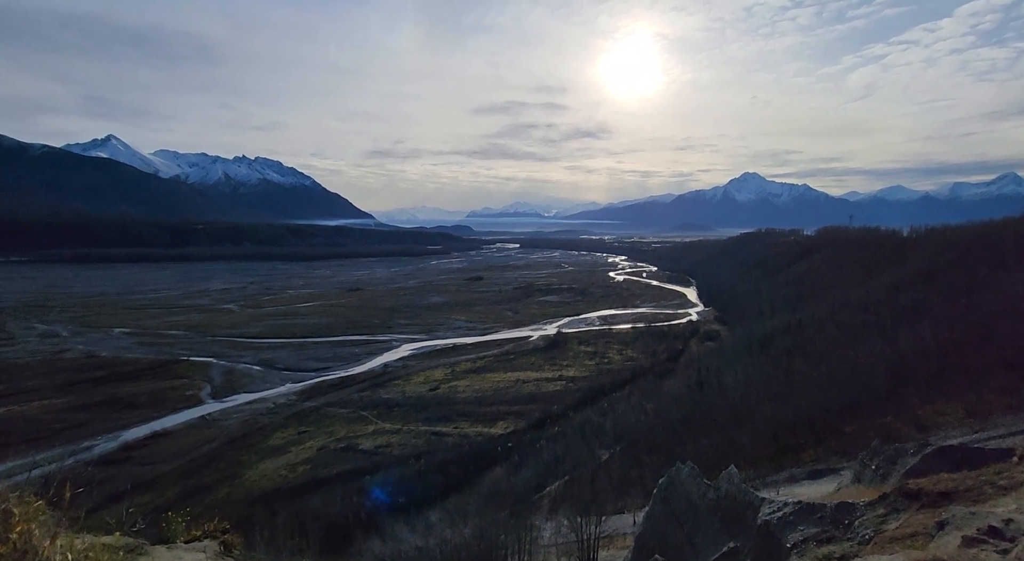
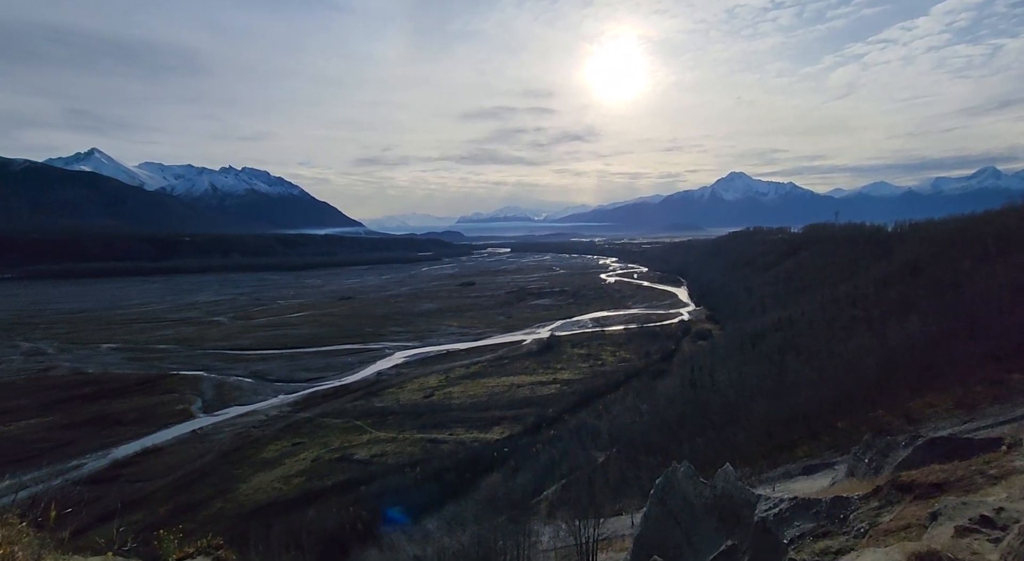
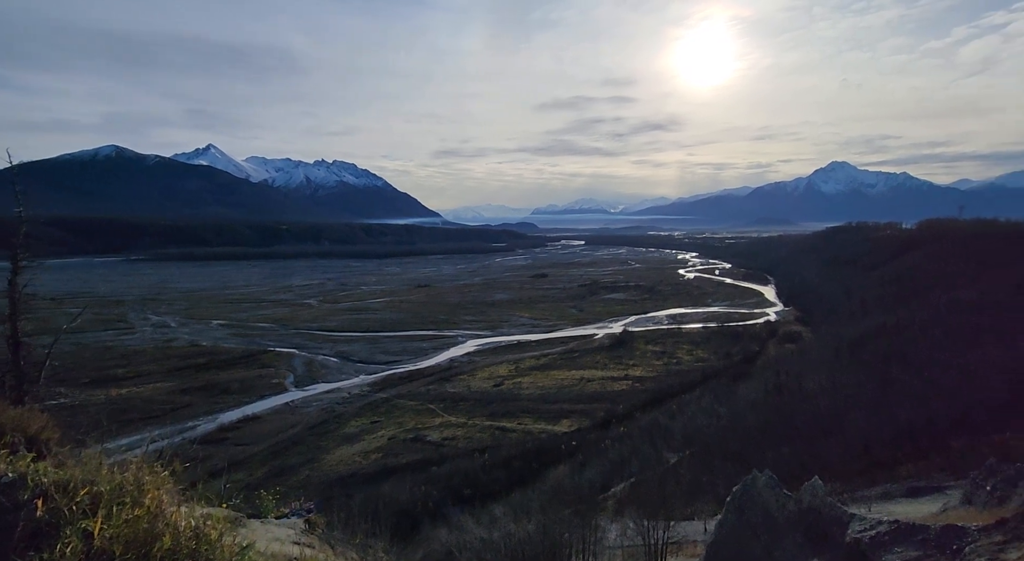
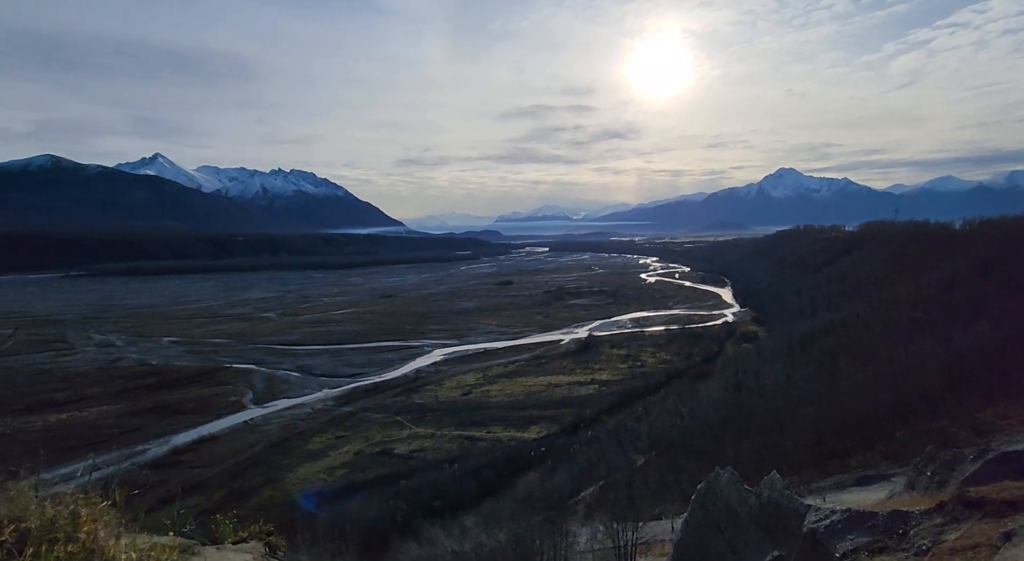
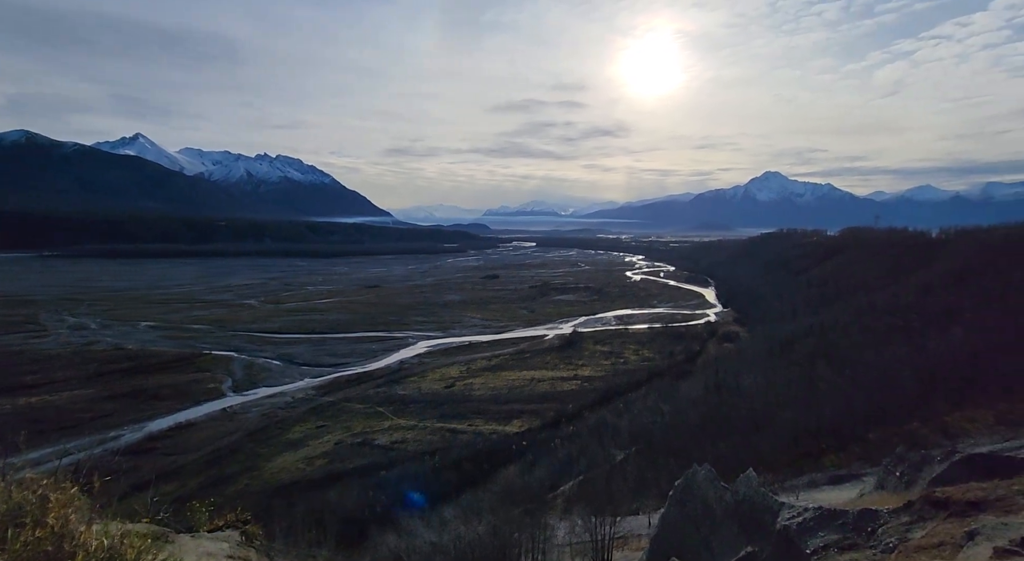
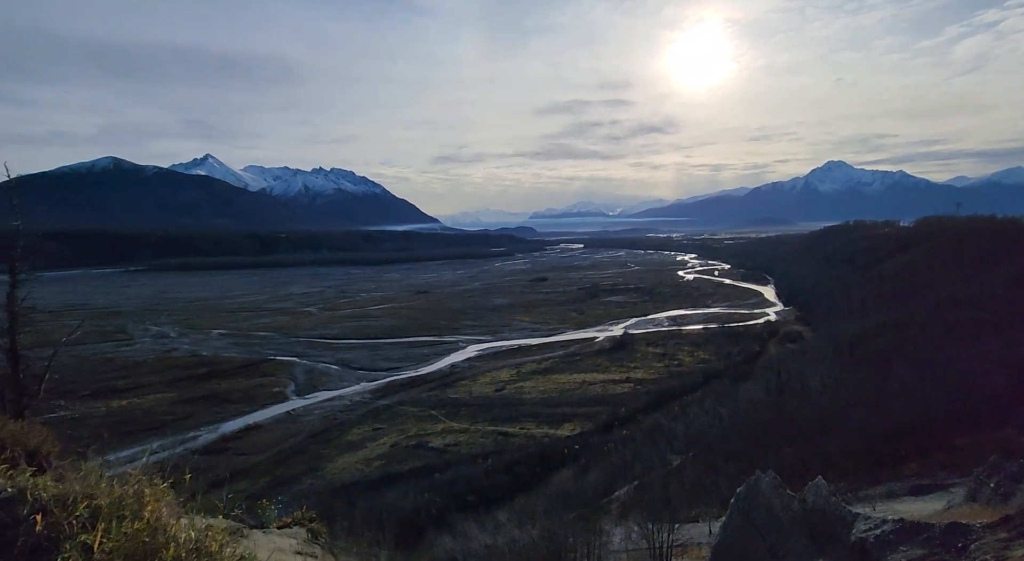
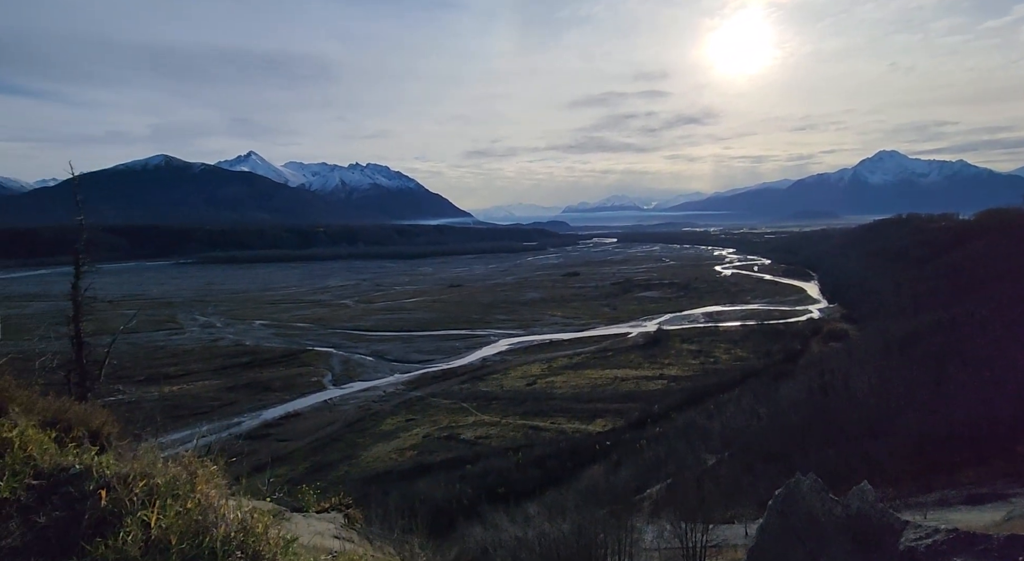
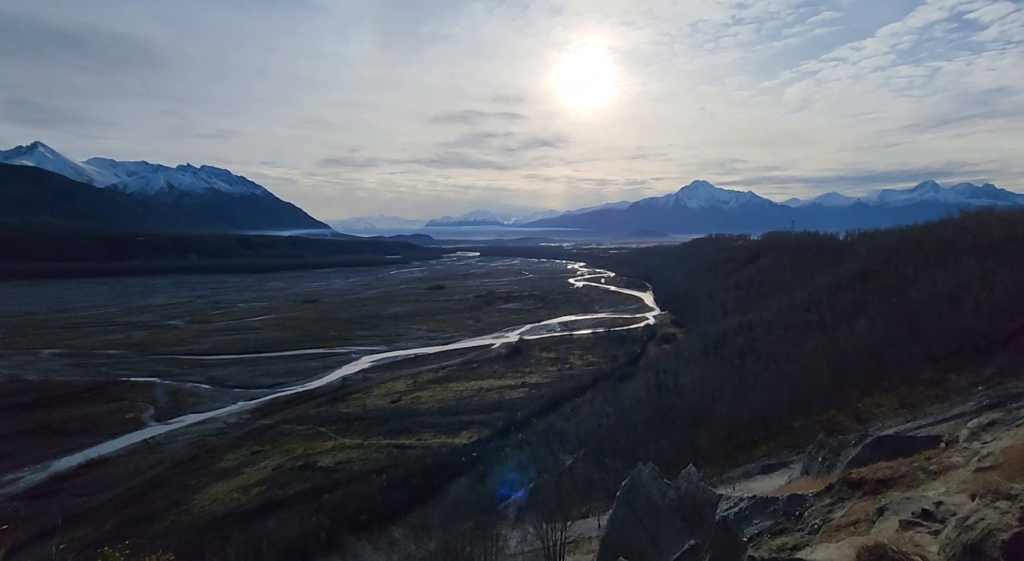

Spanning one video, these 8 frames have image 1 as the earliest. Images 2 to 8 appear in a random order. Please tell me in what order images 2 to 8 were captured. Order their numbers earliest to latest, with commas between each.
8, 2, 4, 6, 7, 3, 5
